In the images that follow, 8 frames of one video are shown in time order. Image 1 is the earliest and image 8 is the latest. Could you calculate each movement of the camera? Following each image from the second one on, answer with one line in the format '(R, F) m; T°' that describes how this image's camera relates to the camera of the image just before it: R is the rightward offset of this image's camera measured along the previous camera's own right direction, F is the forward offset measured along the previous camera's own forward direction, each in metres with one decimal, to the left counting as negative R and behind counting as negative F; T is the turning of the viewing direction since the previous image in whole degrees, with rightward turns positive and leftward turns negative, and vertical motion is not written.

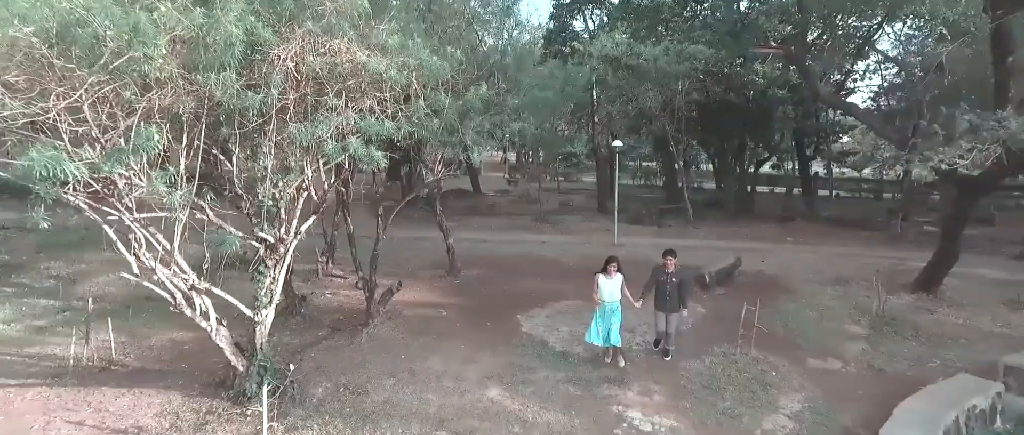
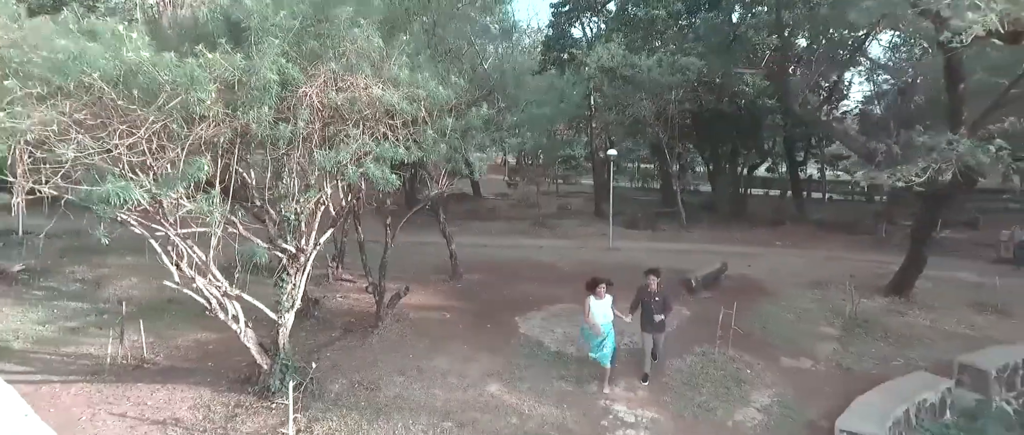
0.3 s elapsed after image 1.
(0.0, -0.6) m; 0°
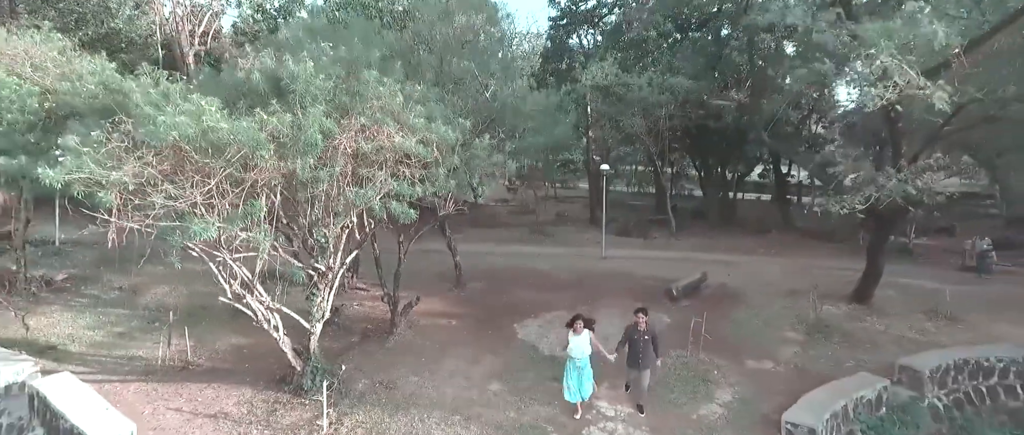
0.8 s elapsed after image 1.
(0.0, -1.0) m; 0°
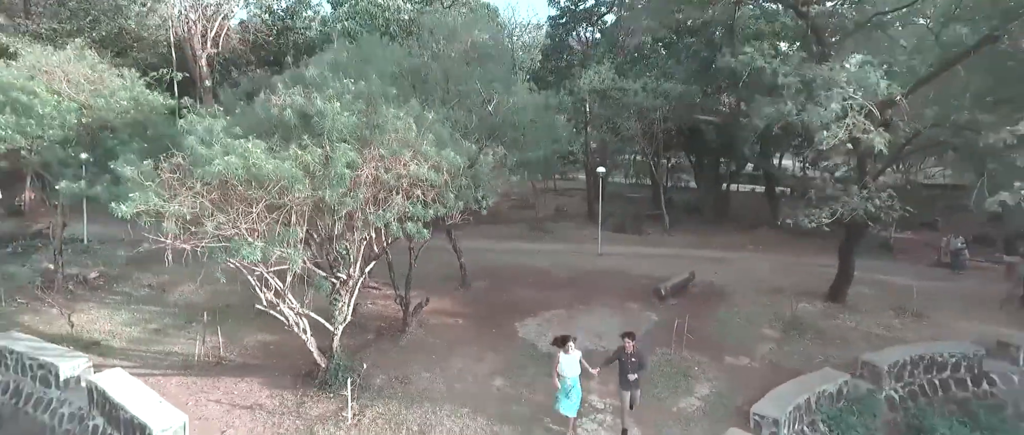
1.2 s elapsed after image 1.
(0.0, -0.8) m; 0°
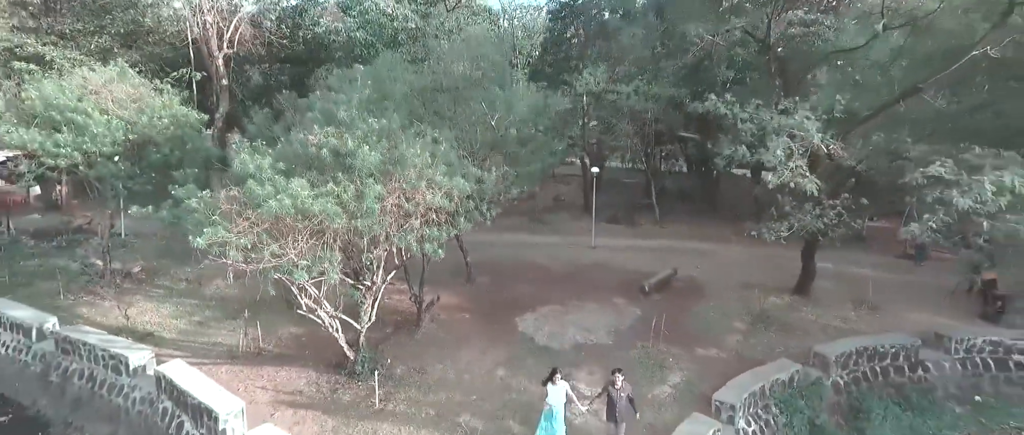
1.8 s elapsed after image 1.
(0.0, -1.3) m; 0°
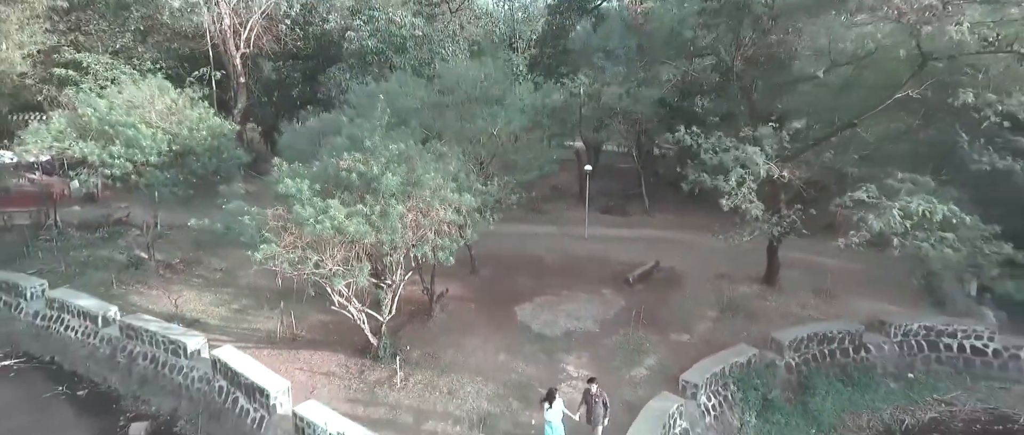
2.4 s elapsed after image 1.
(0.0, -1.6) m; 0°
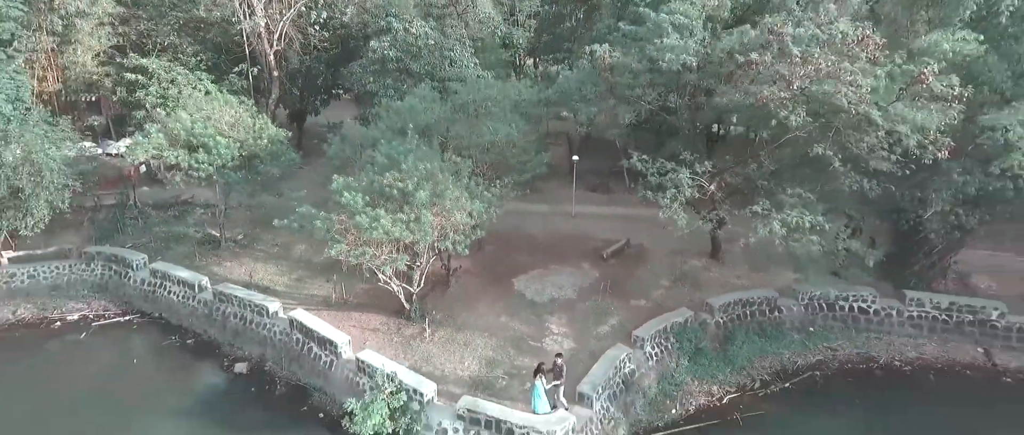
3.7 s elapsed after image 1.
(+0.1, -3.7) m; 0°
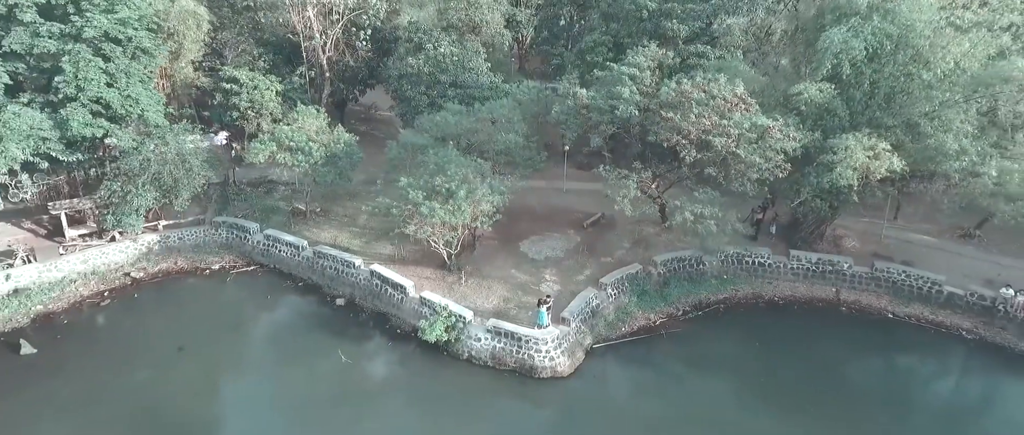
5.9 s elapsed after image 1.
(-0.3, -7.1) m; 0°
